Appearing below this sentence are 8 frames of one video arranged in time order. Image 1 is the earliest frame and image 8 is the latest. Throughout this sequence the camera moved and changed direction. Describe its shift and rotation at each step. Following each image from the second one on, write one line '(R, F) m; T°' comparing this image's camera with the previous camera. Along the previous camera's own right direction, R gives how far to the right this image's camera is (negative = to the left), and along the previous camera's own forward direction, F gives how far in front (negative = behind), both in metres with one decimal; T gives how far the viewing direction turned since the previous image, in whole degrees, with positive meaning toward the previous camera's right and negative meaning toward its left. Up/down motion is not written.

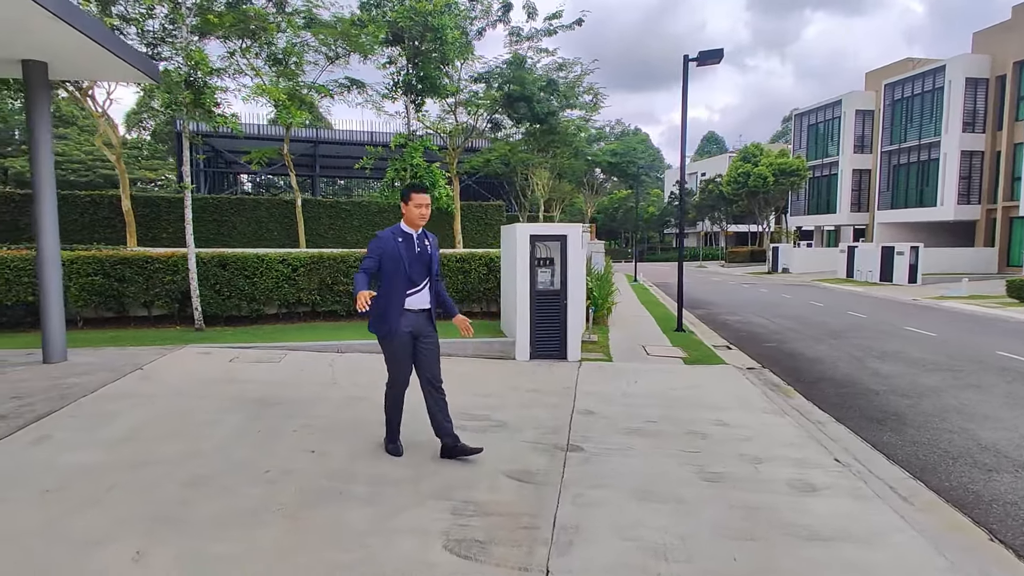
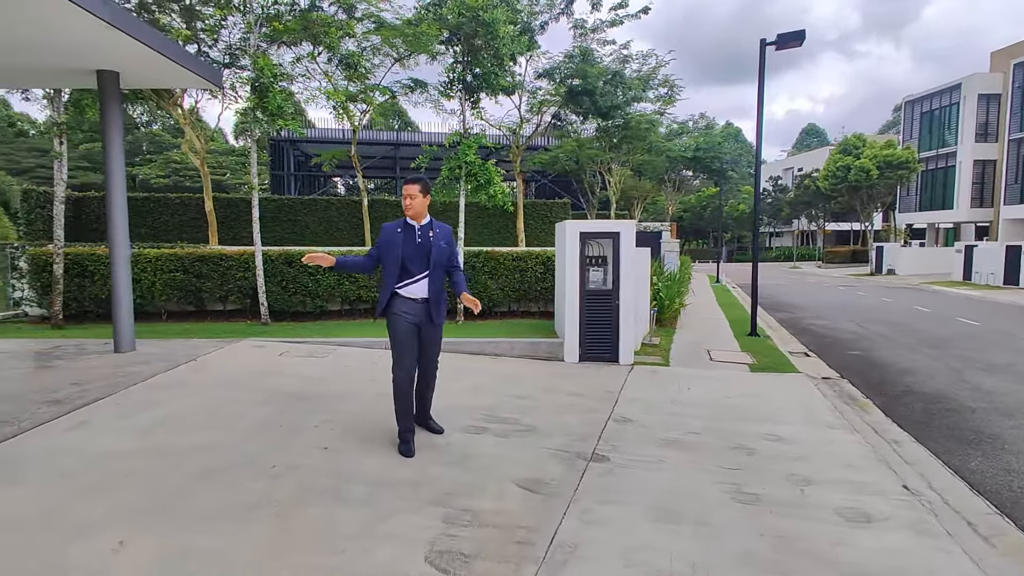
(+0.4, +0.2) m; -8°
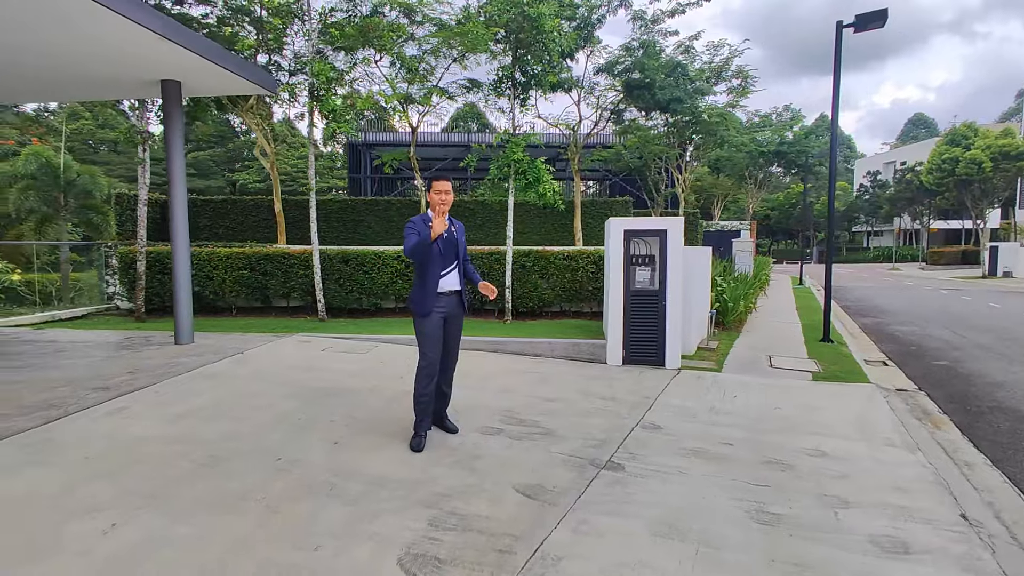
(+0.4, +0.1) m; -8°
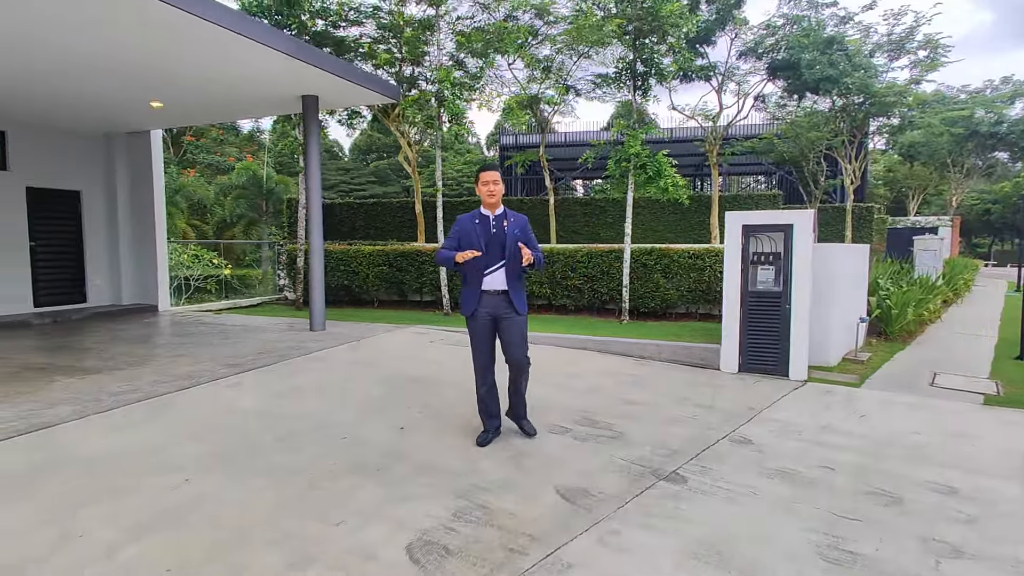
(+0.6, +0.1) m; -16°
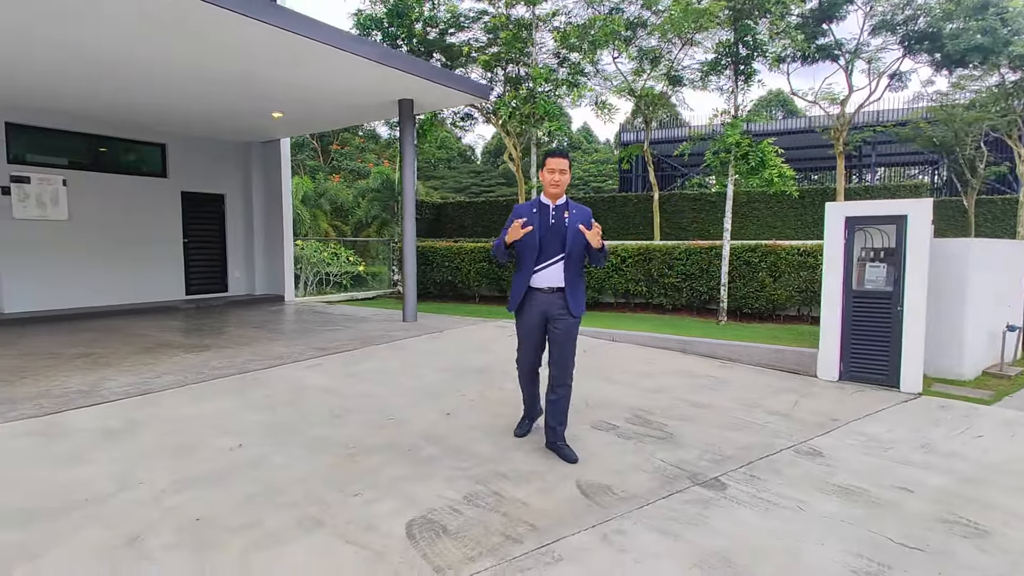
(+0.5, +0.1) m; -13°
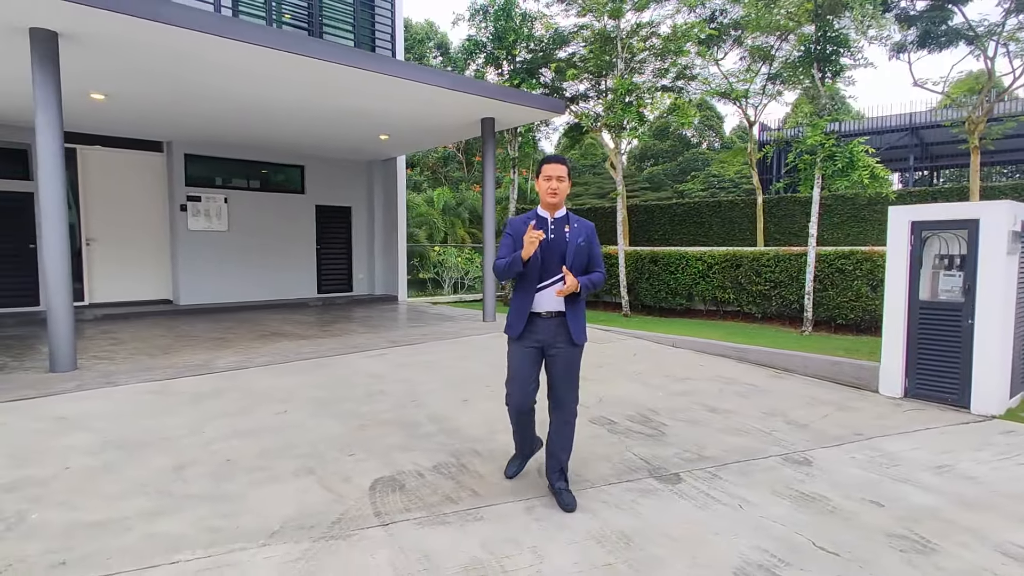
(+0.9, -0.3) m; -15°
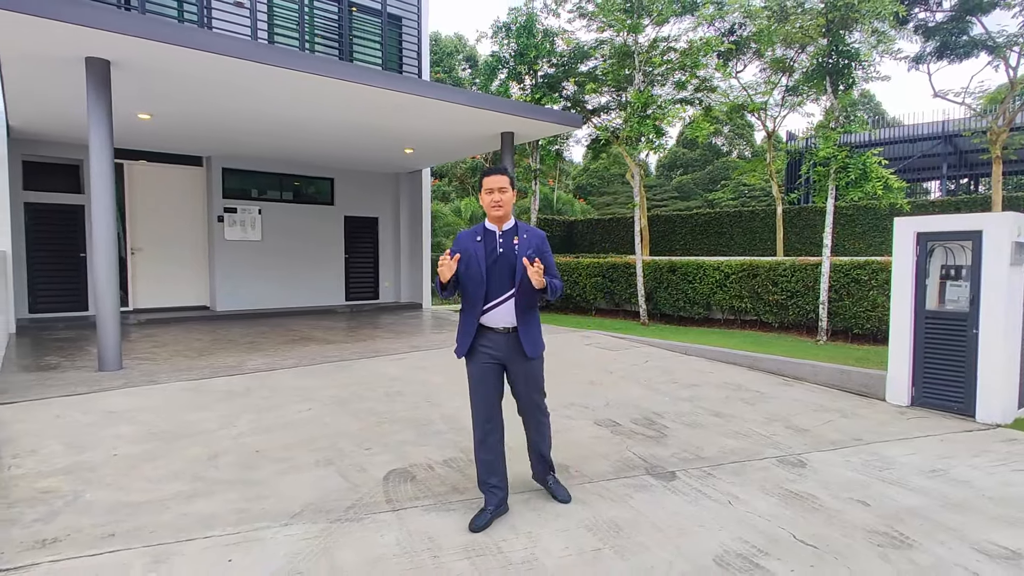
(+0.1, -0.2) m; -3°
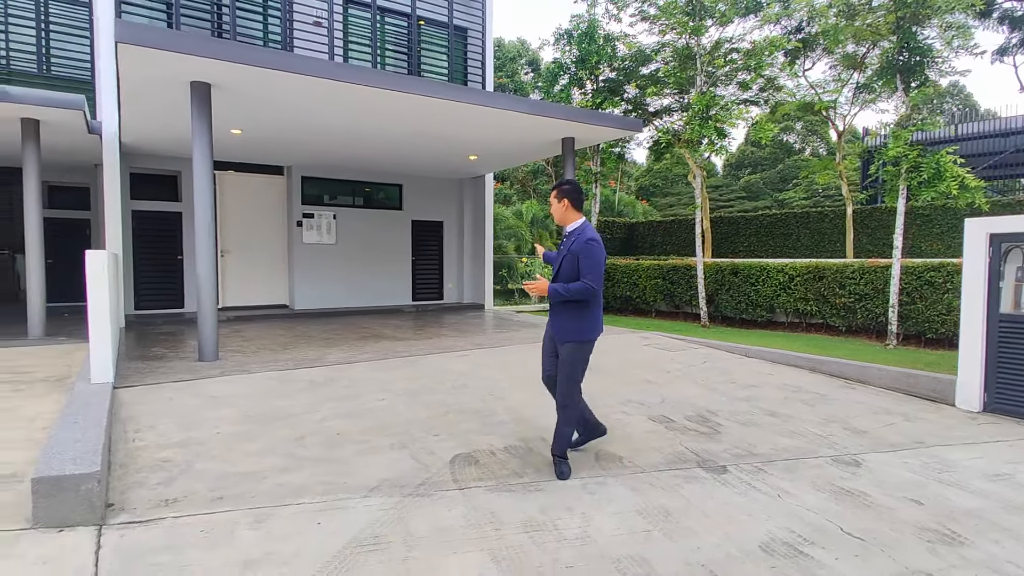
(0.0, -0.2) m; -6°
